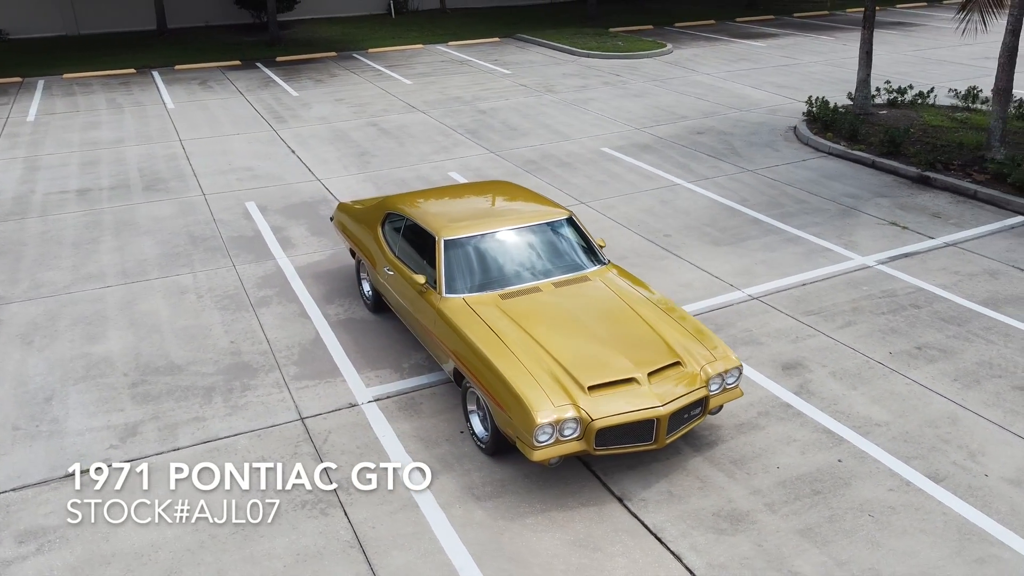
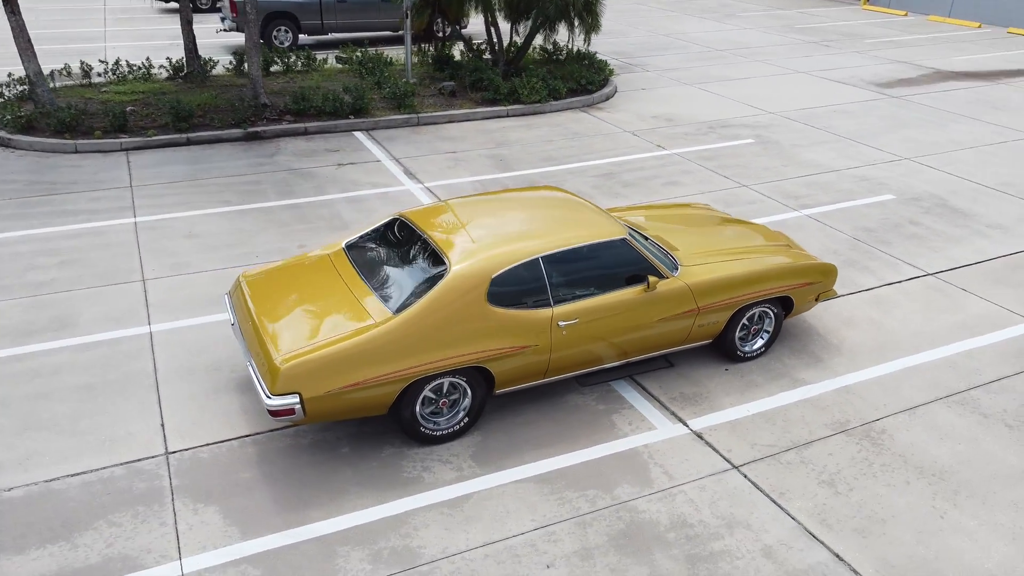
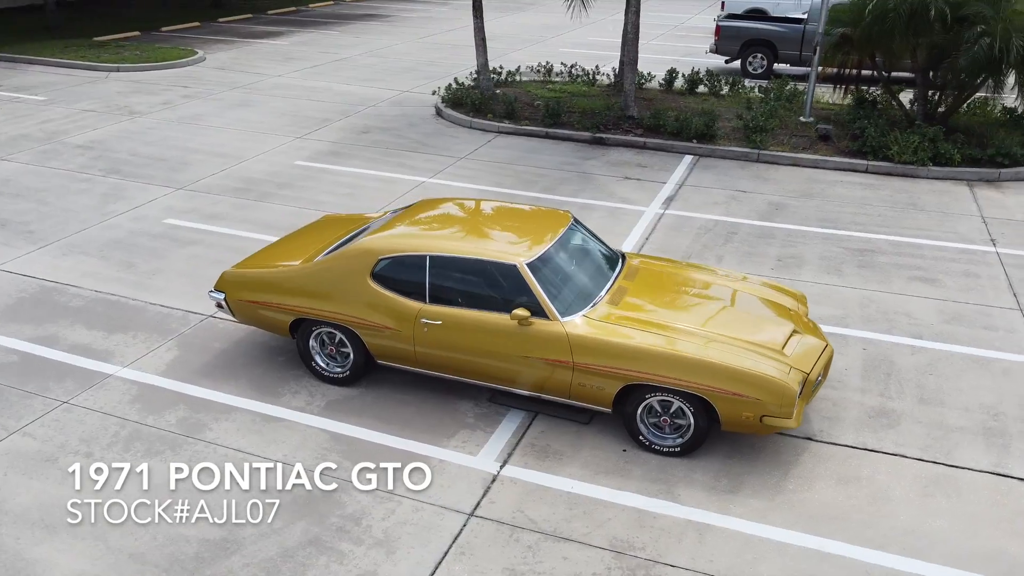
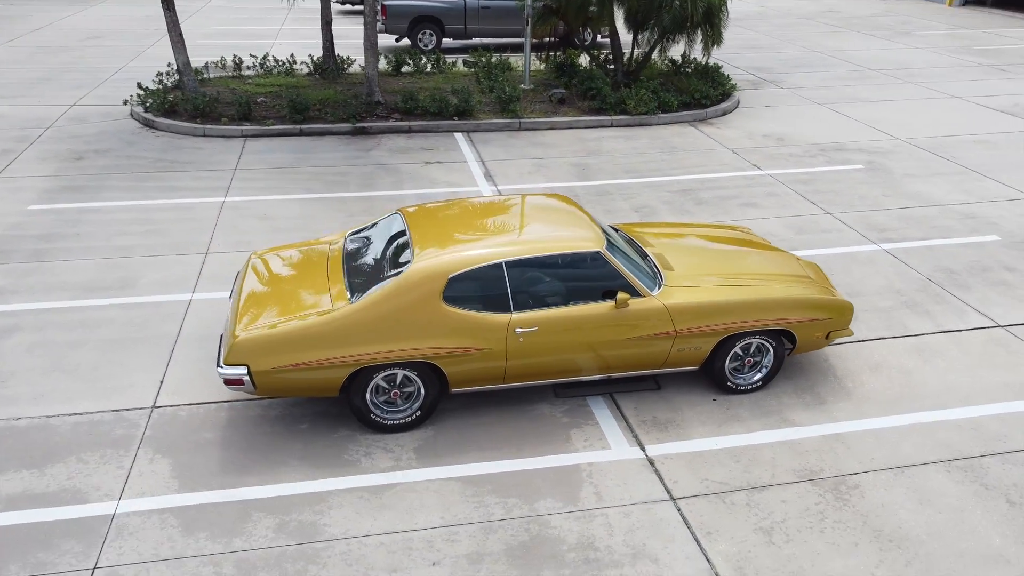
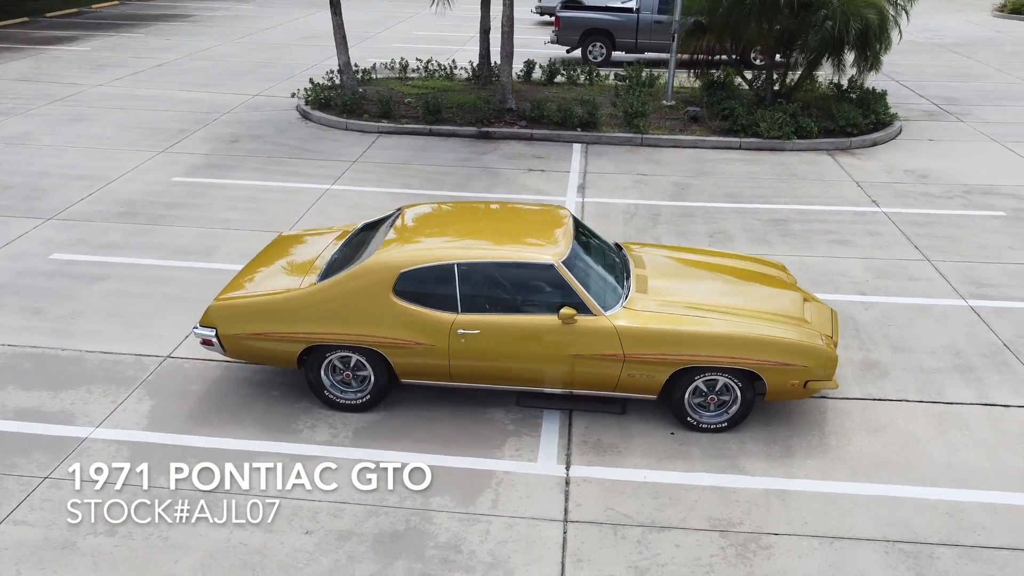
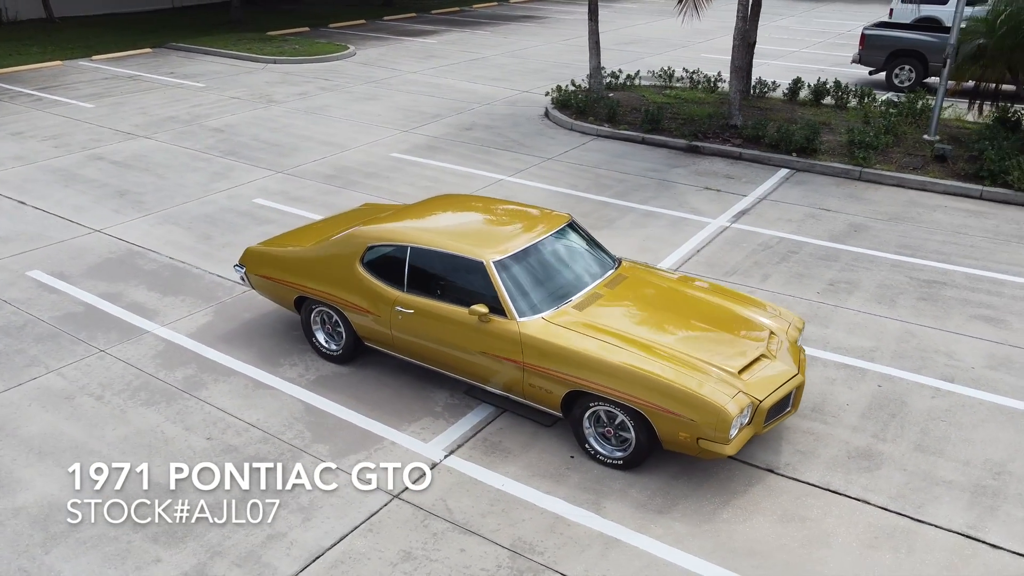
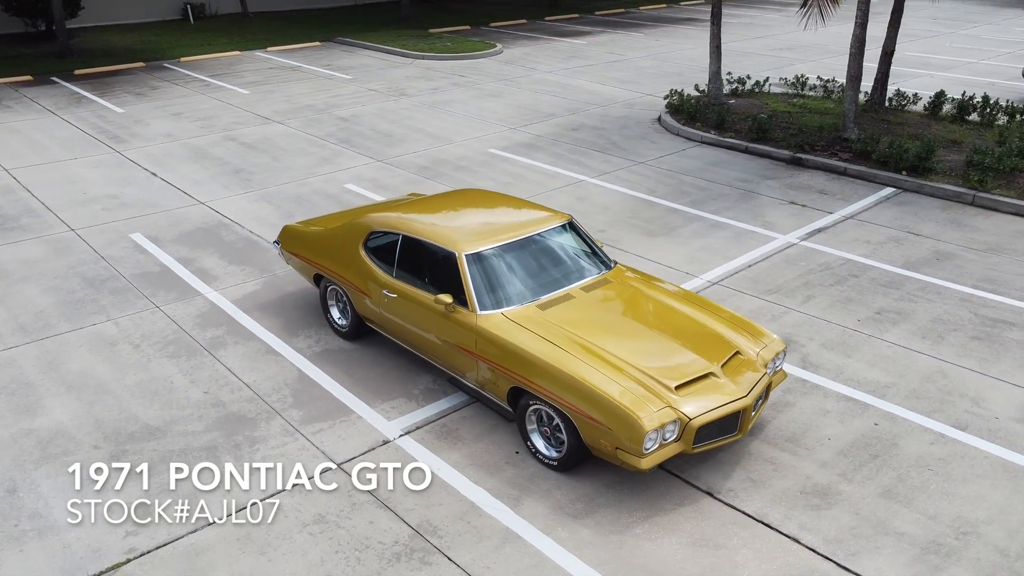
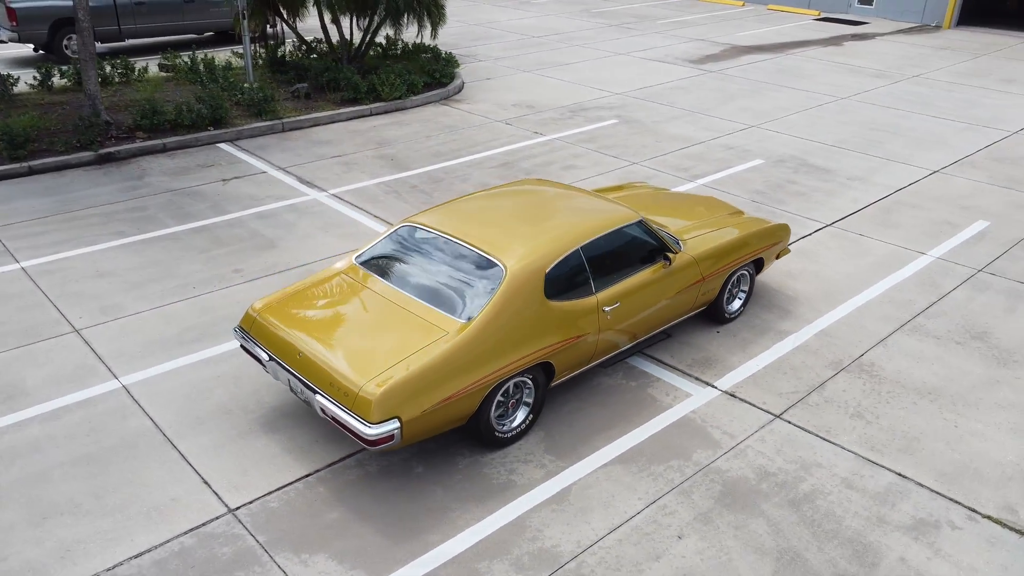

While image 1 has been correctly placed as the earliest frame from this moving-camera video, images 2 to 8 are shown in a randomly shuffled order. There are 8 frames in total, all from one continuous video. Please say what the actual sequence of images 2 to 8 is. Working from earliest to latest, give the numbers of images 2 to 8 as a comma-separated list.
7, 6, 3, 5, 4, 2, 8
